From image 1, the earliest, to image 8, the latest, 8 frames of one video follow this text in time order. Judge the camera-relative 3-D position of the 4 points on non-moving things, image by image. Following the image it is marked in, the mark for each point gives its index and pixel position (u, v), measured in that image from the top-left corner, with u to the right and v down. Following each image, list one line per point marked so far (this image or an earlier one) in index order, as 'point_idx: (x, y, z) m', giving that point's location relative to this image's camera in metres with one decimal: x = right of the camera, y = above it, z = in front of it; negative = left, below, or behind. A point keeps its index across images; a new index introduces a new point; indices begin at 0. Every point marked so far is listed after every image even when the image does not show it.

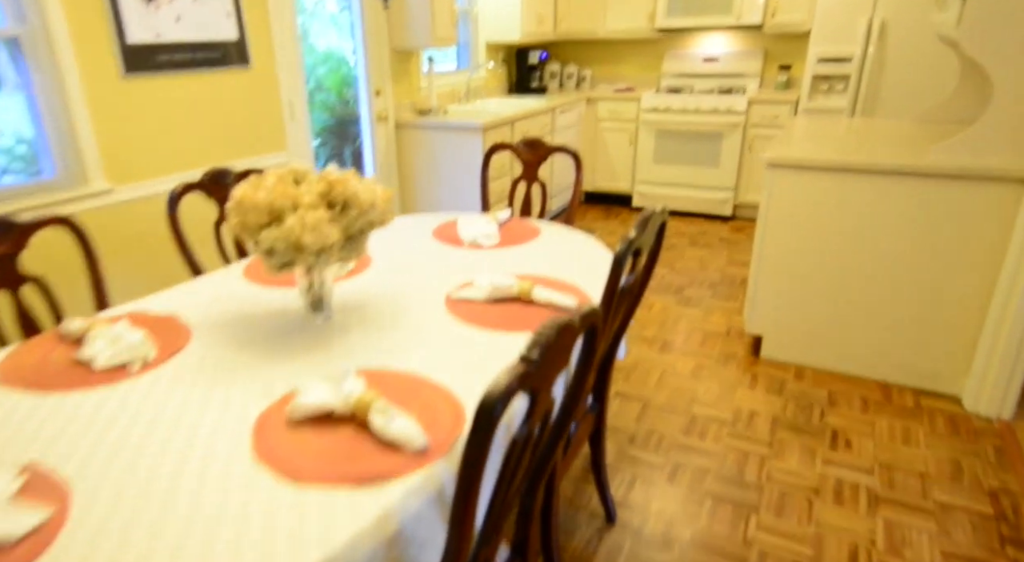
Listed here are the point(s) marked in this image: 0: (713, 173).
0: (+1.5, +0.8, +4.4) m
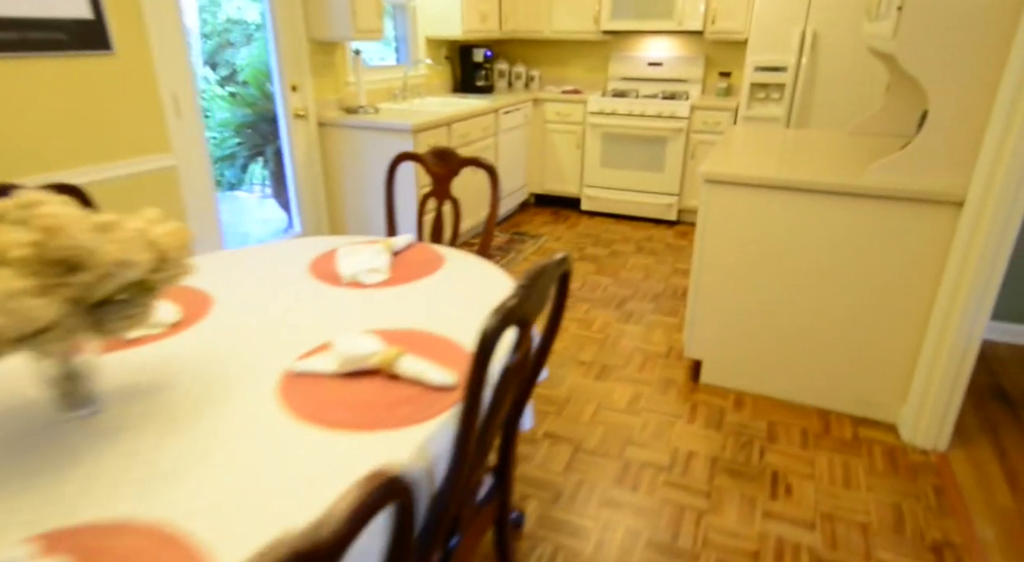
0: (+1.0, +0.7, +4.3) m
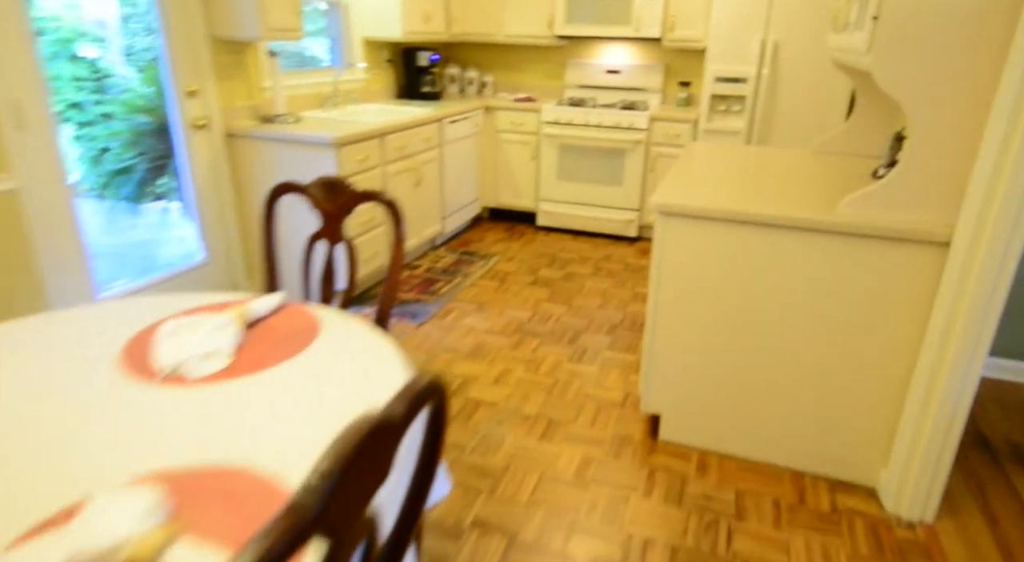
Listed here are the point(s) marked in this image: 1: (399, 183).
0: (+0.7, +0.6, +4.0) m
1: (-0.7, +0.5, +3.3) m
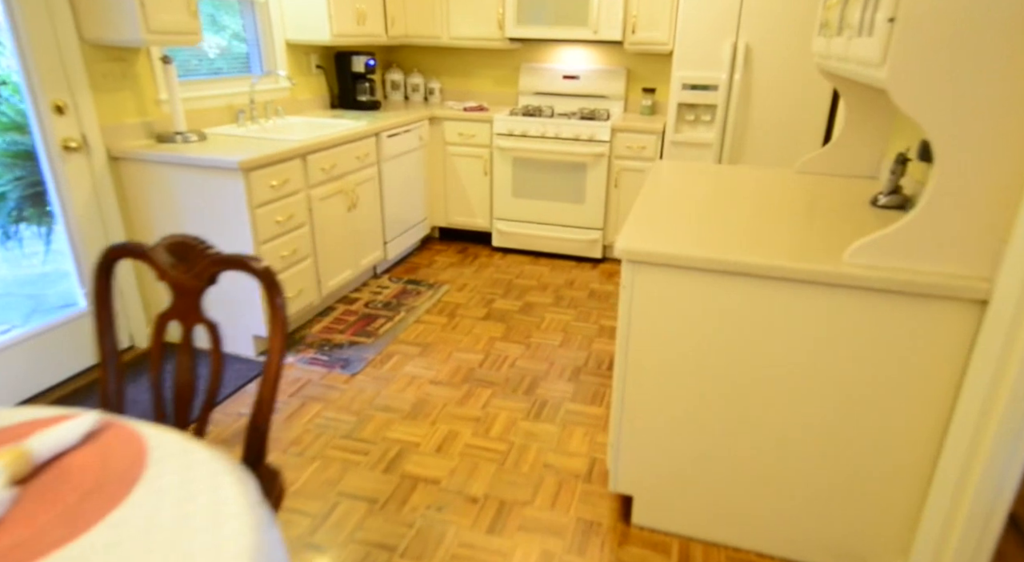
0: (+0.4, +0.4, +3.7) m
1: (-0.9, +0.3, +2.9) m
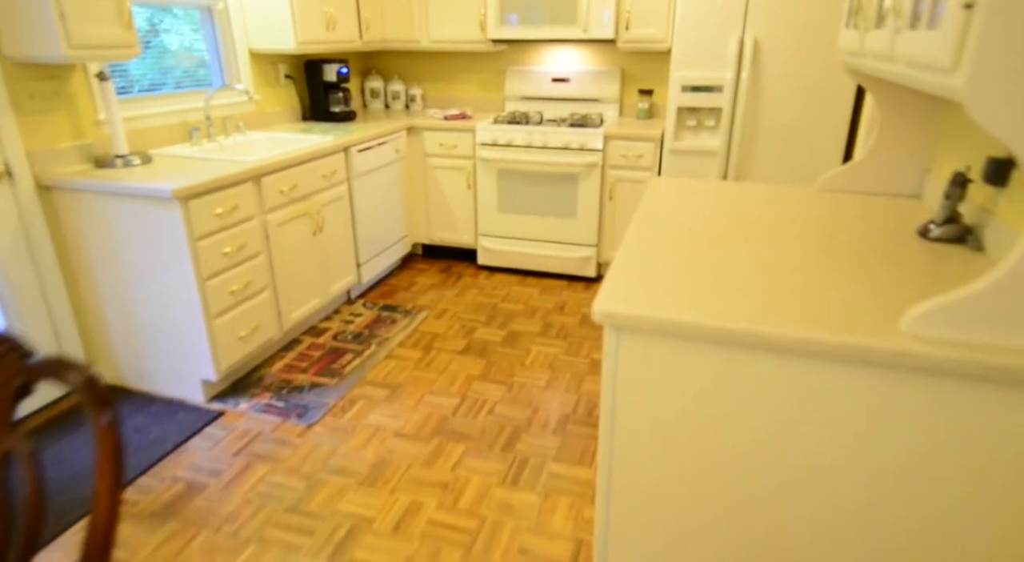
0: (+0.3, +0.3, +3.4) m
1: (-1.0, +0.2, +2.6) m
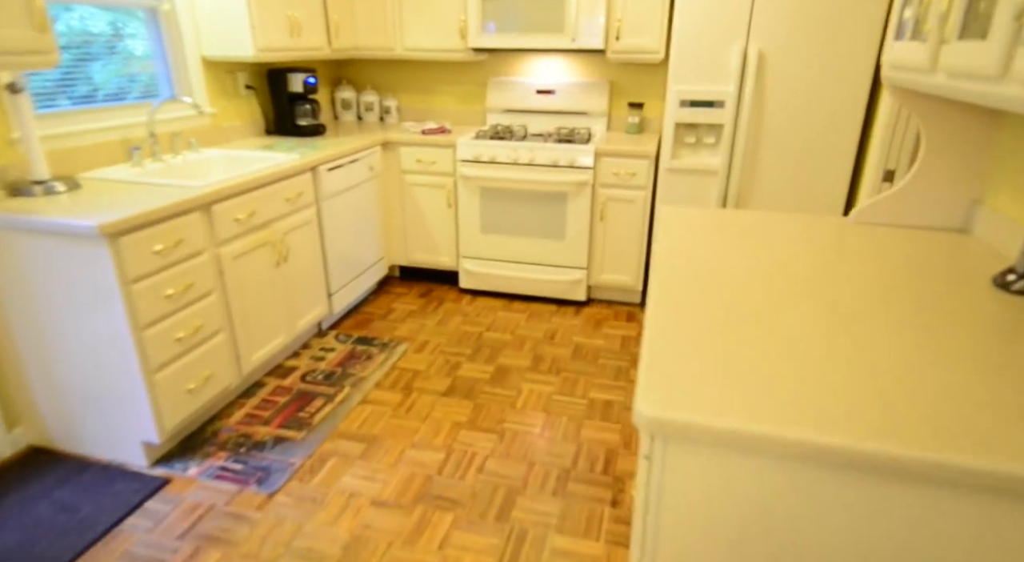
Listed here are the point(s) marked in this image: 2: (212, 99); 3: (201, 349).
0: (+0.3, +0.2, +3.2) m
1: (-1.0, +0.1, +2.3) m
2: (-1.5, +0.9, +3.0) m
3: (-1.1, -0.2, +2.1) m
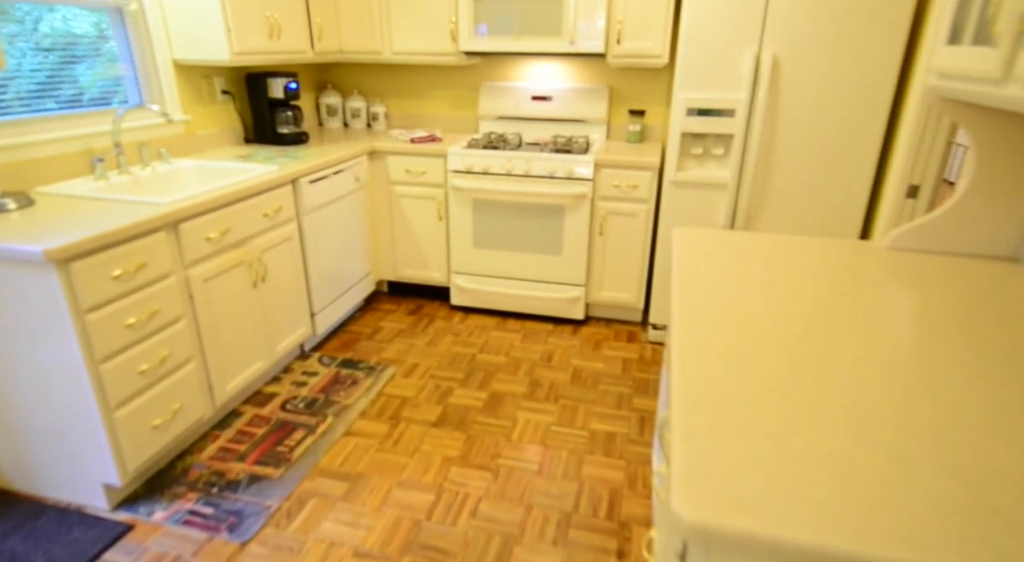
0: (+0.2, +0.1, +3.0) m
1: (-1.0, 0.0, +2.1) m
2: (-1.5, +0.8, +2.8) m
3: (-1.1, -0.3, +1.9) m
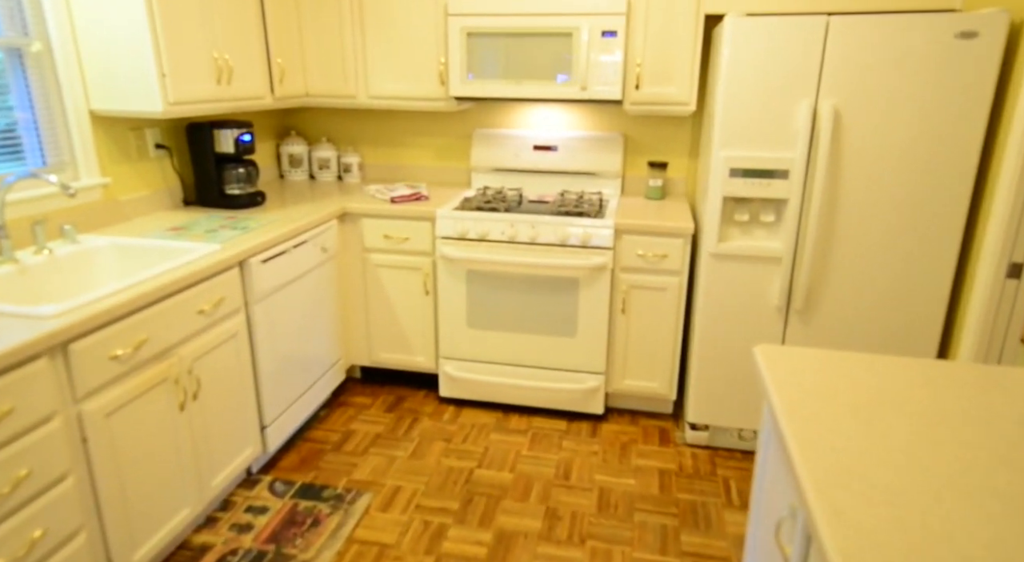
0: (+0.2, -0.3, +2.5) m
1: (-1.0, -0.4, +1.5) m
2: (-1.5, +0.4, +2.2) m
3: (-1.0, -0.7, +1.3) m
